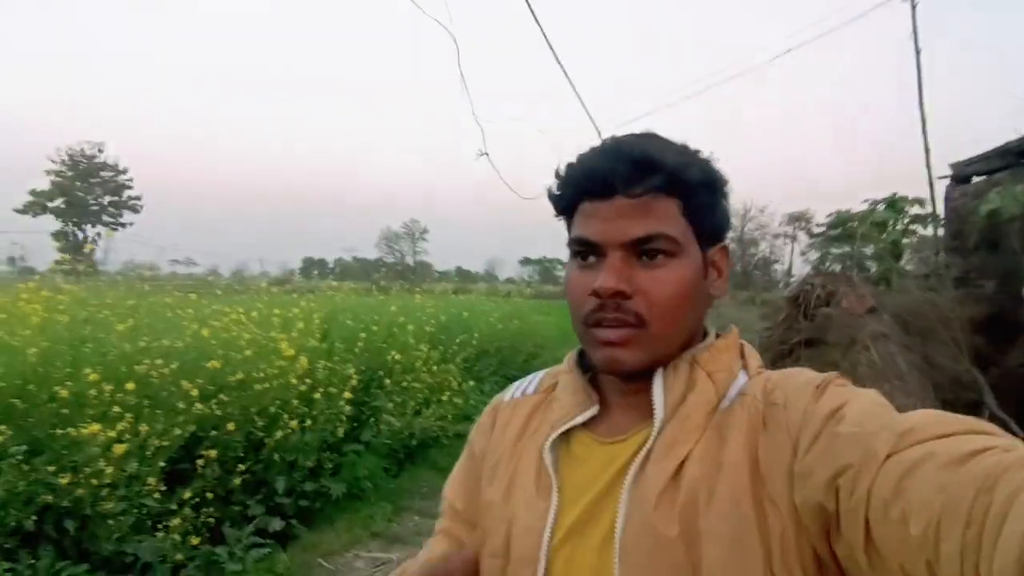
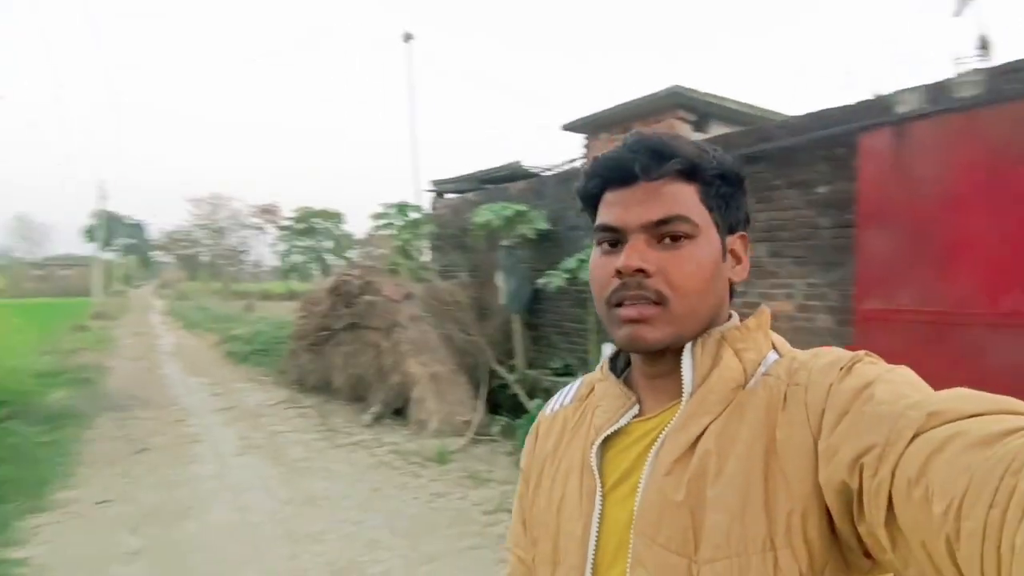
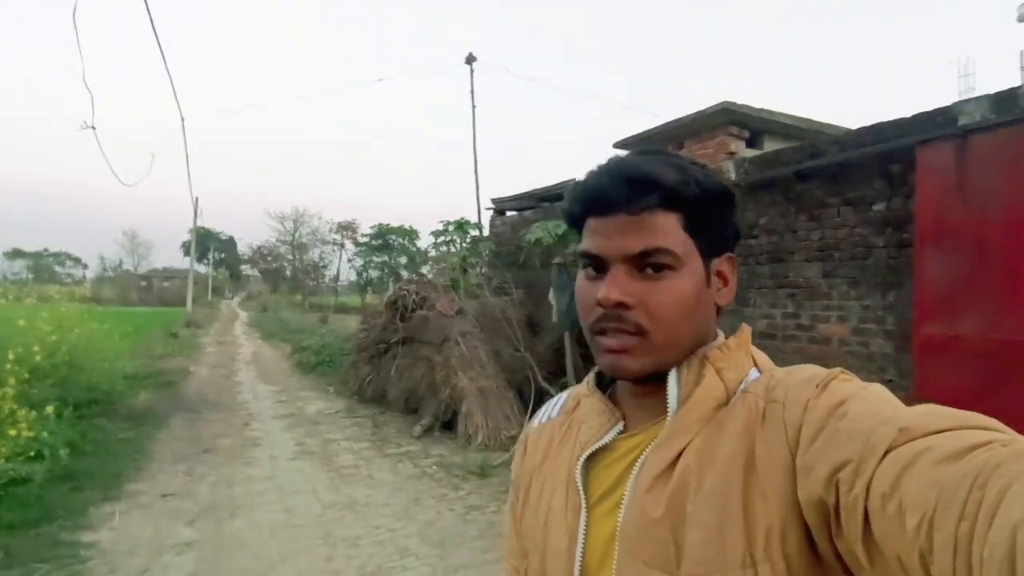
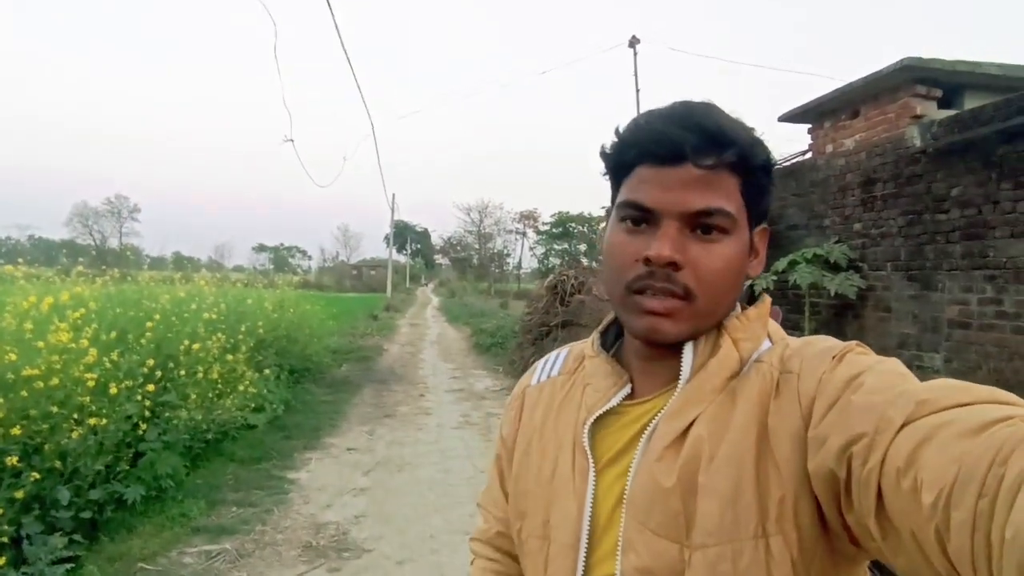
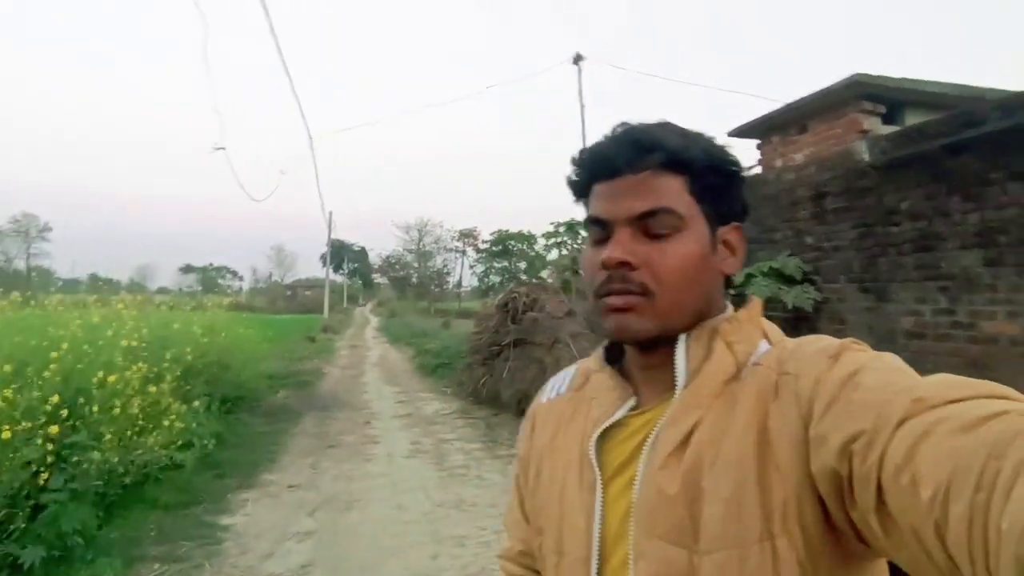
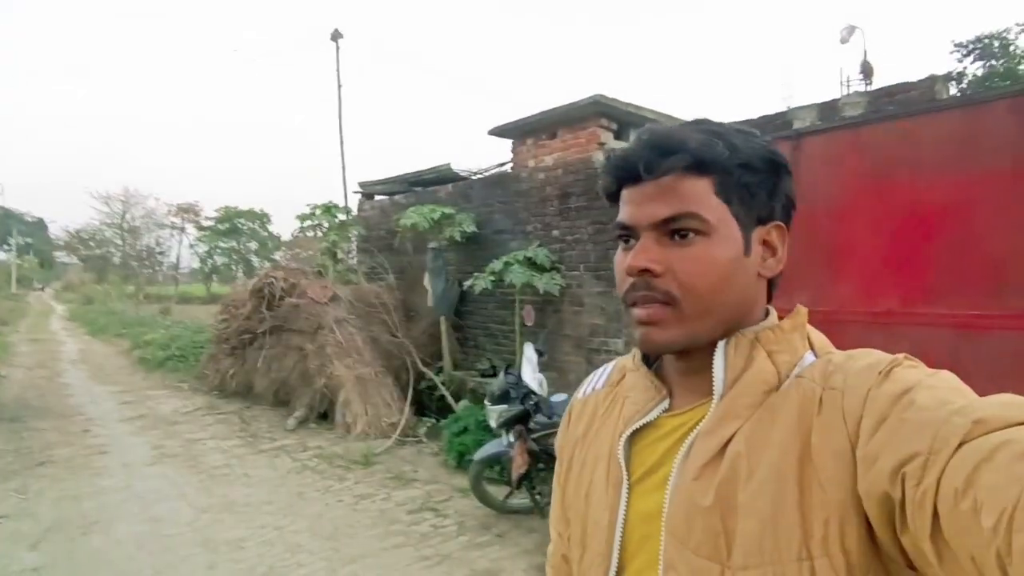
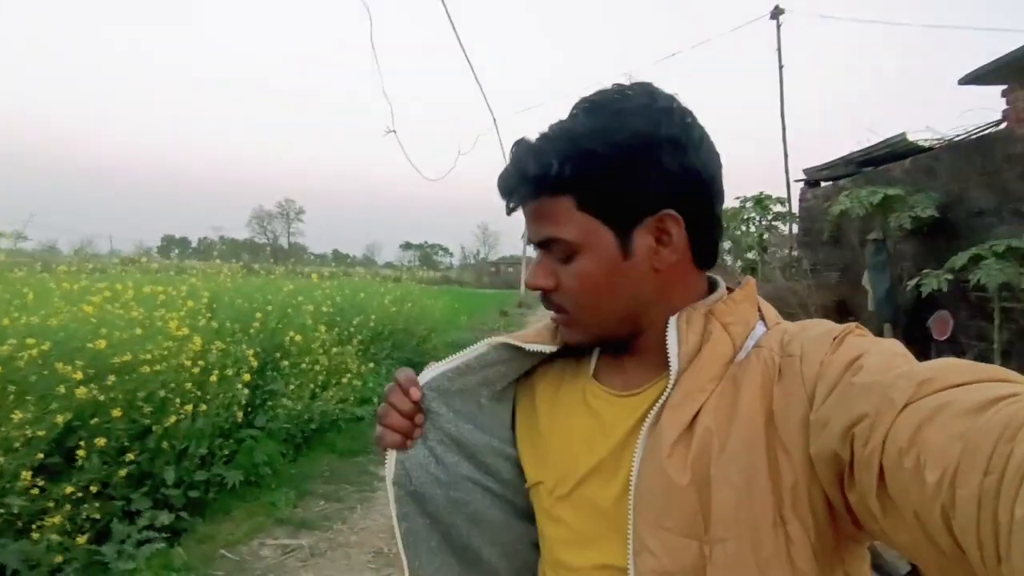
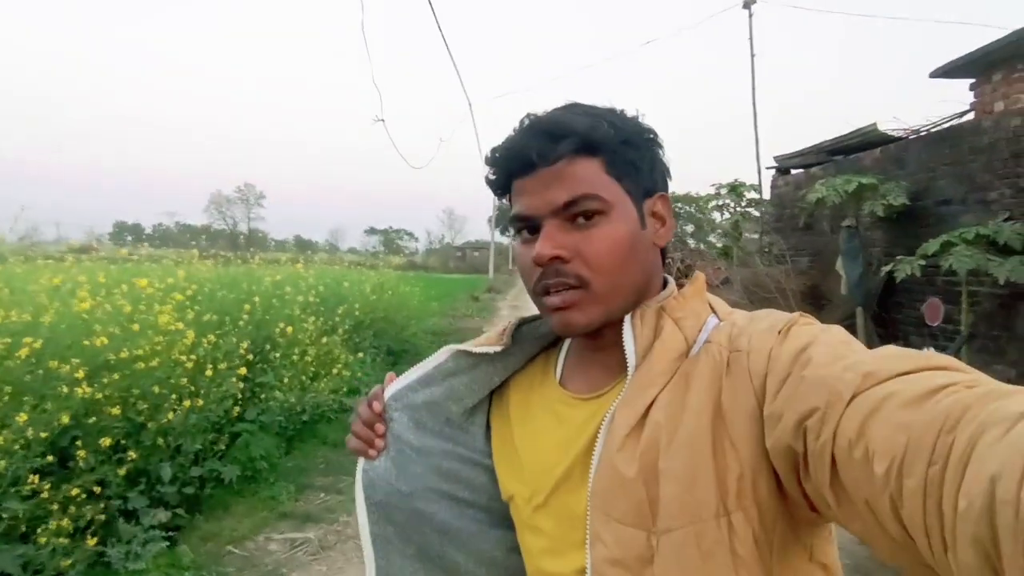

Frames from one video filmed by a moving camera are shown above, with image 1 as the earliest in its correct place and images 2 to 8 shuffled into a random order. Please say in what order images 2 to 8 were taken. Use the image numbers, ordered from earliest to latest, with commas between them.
7, 8, 4, 5, 3, 6, 2
